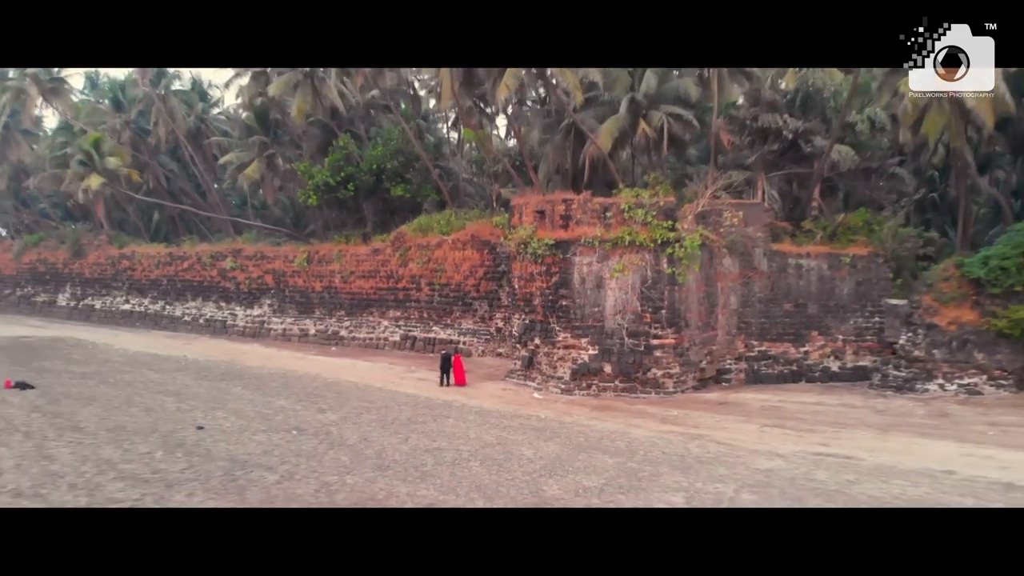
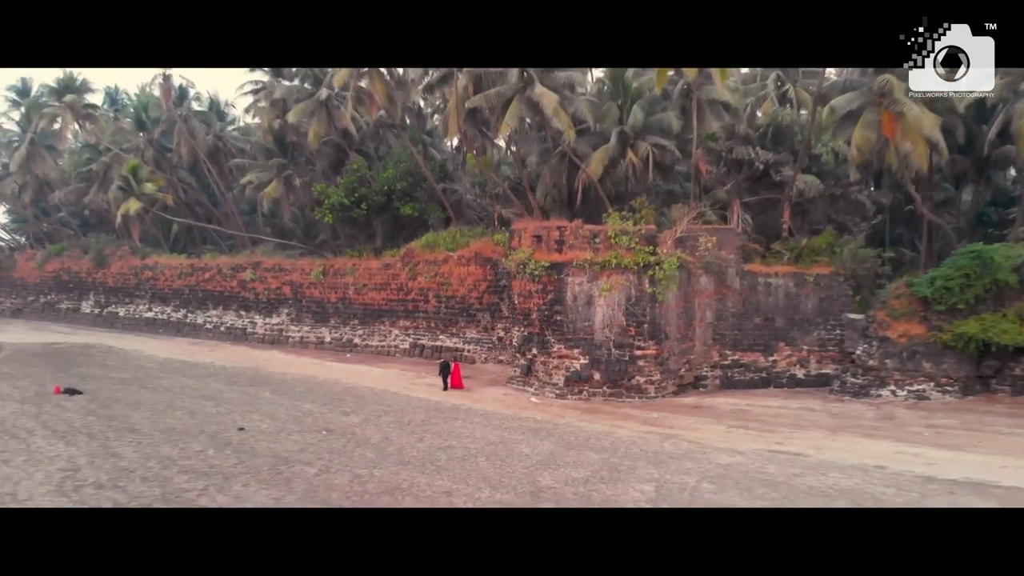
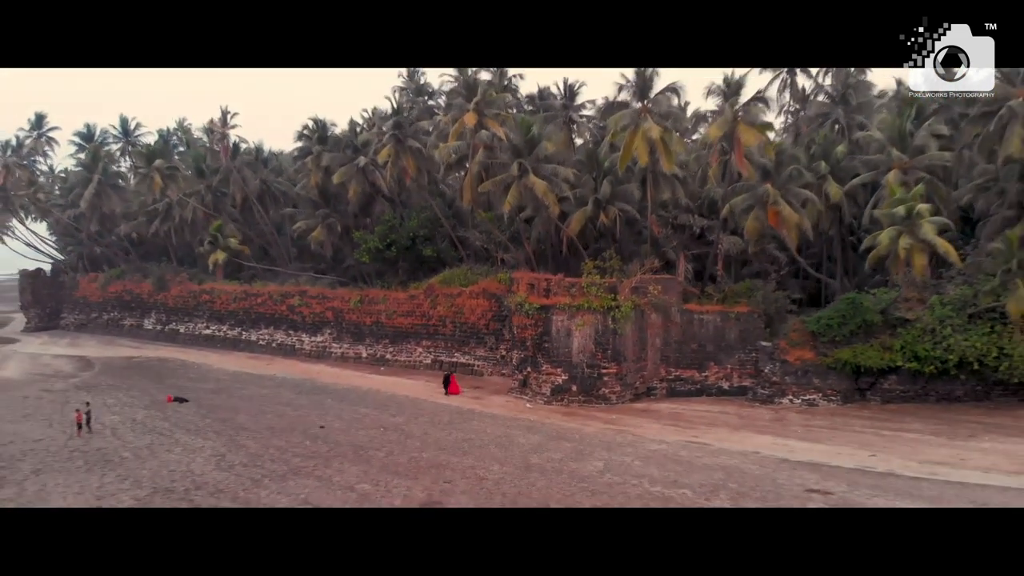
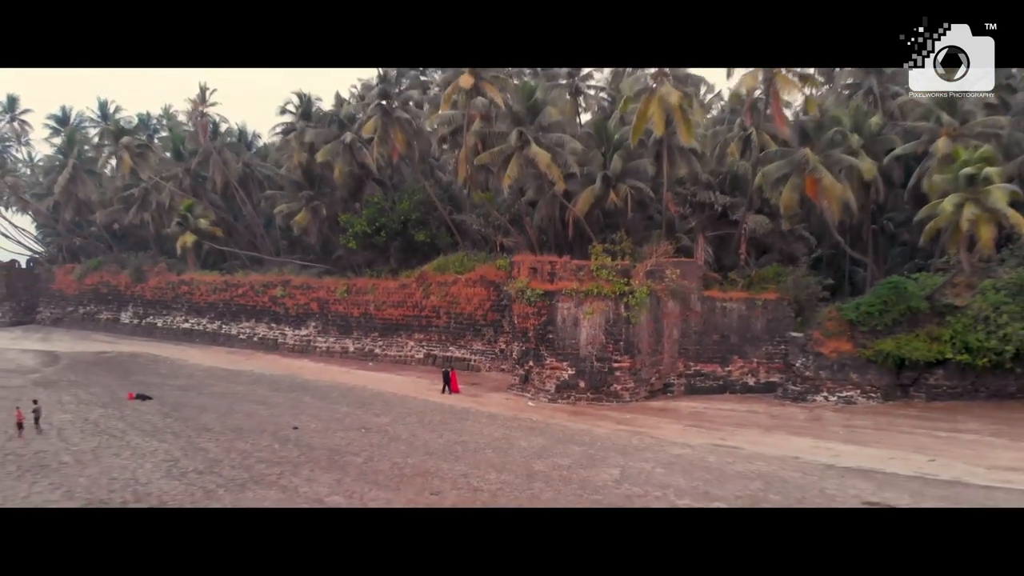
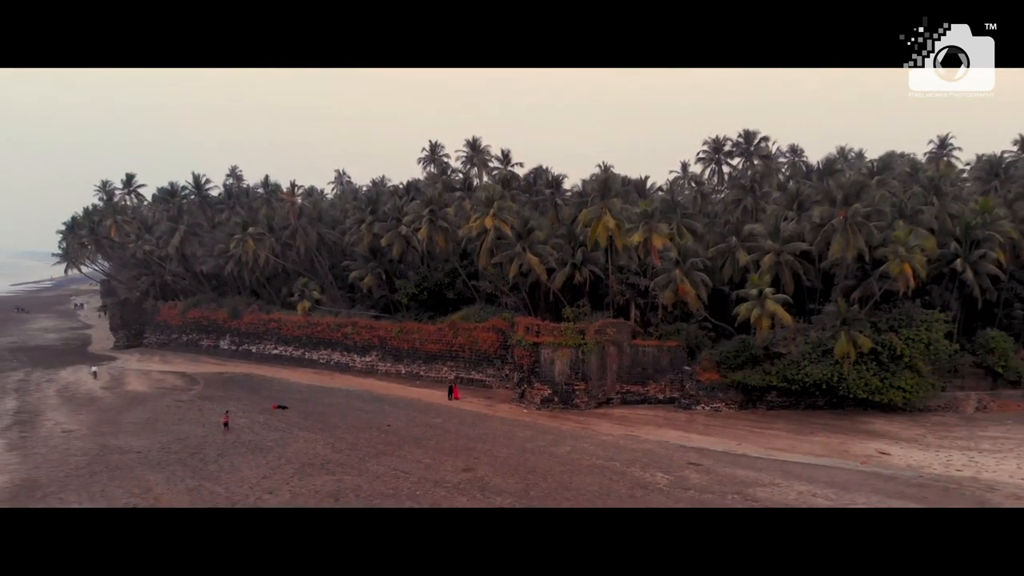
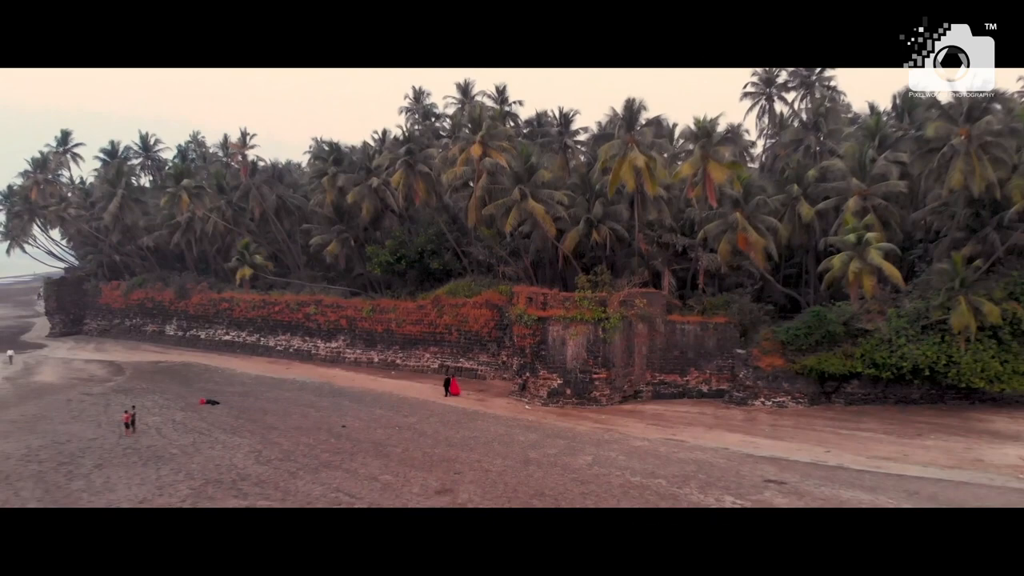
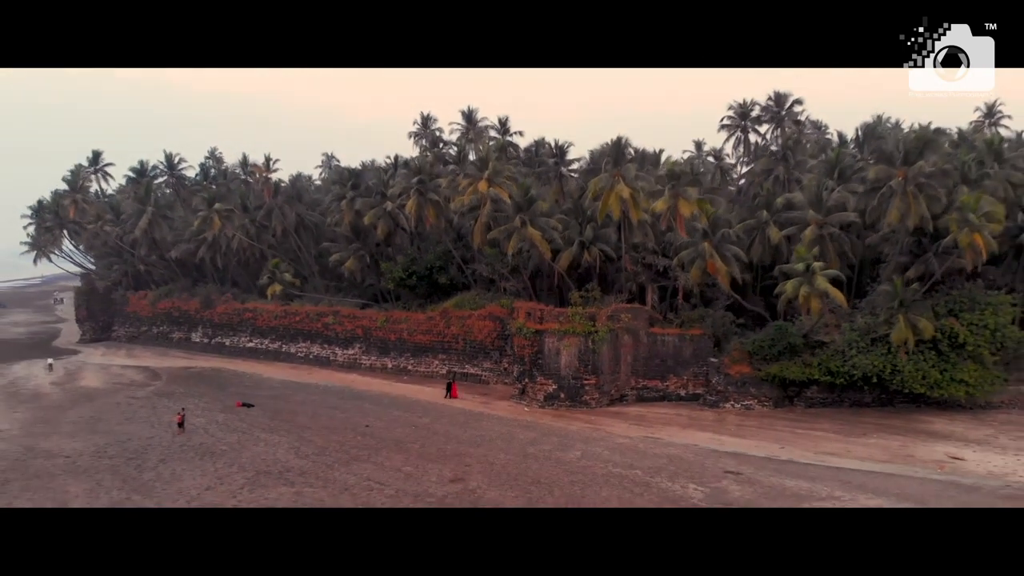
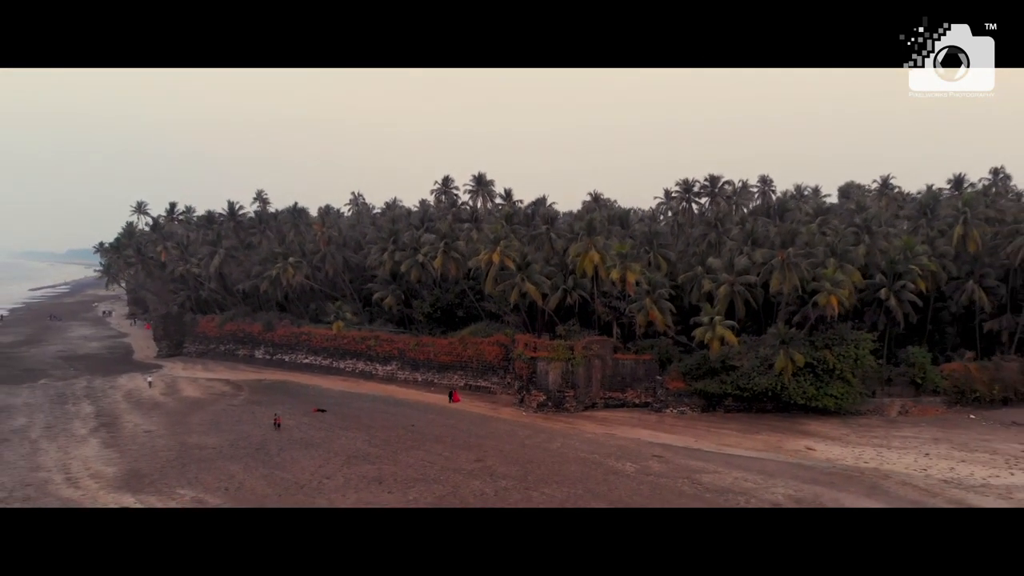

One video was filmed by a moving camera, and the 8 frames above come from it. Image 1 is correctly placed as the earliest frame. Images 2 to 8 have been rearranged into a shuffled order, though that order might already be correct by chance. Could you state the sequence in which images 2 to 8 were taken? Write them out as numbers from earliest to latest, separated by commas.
2, 4, 3, 6, 7, 5, 8
